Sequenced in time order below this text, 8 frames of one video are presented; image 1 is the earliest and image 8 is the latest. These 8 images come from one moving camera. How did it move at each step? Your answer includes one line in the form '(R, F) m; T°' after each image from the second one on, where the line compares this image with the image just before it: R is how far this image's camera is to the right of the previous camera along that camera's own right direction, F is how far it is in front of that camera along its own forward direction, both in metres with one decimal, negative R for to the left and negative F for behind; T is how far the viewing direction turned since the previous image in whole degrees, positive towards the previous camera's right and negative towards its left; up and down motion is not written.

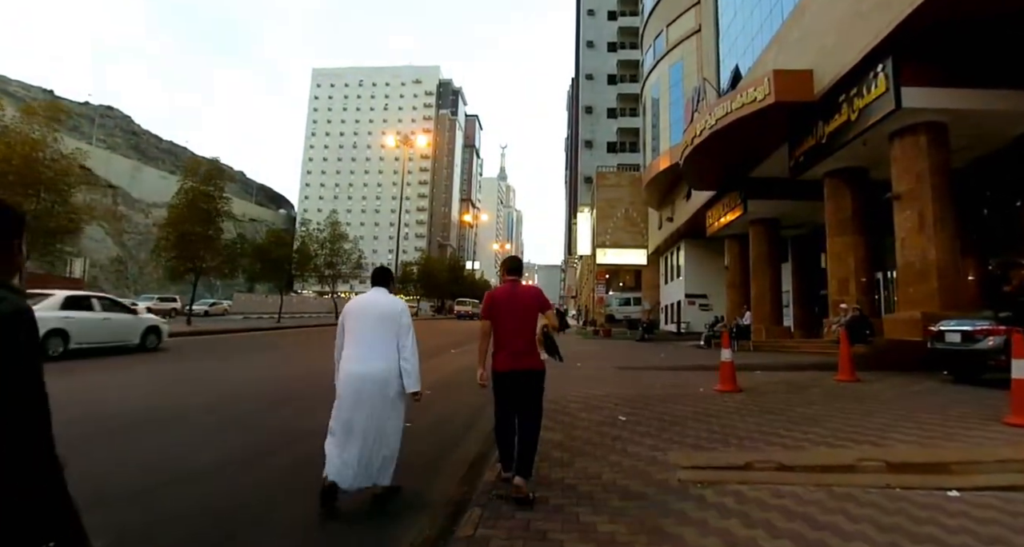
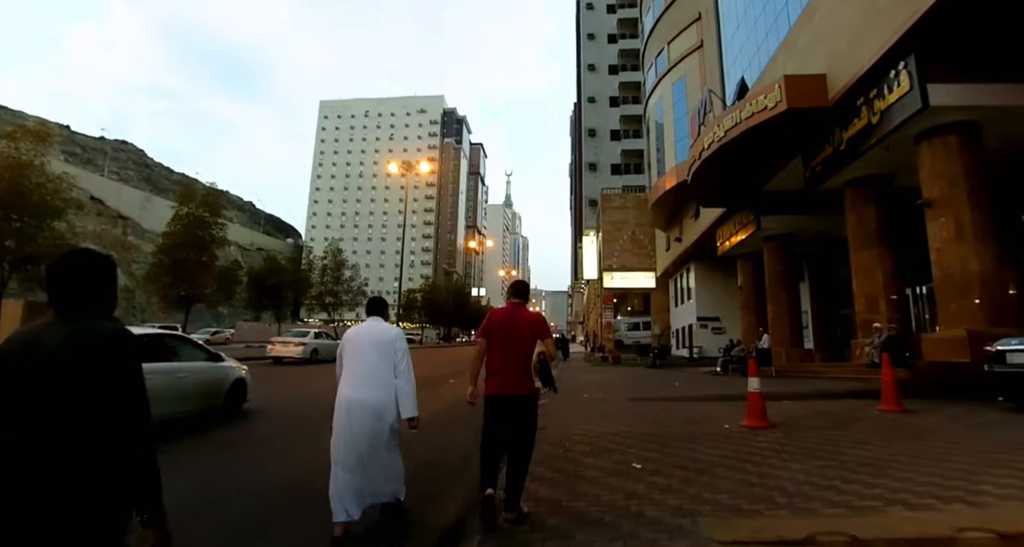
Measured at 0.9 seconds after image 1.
(+0.2, +1.2) m; -1°
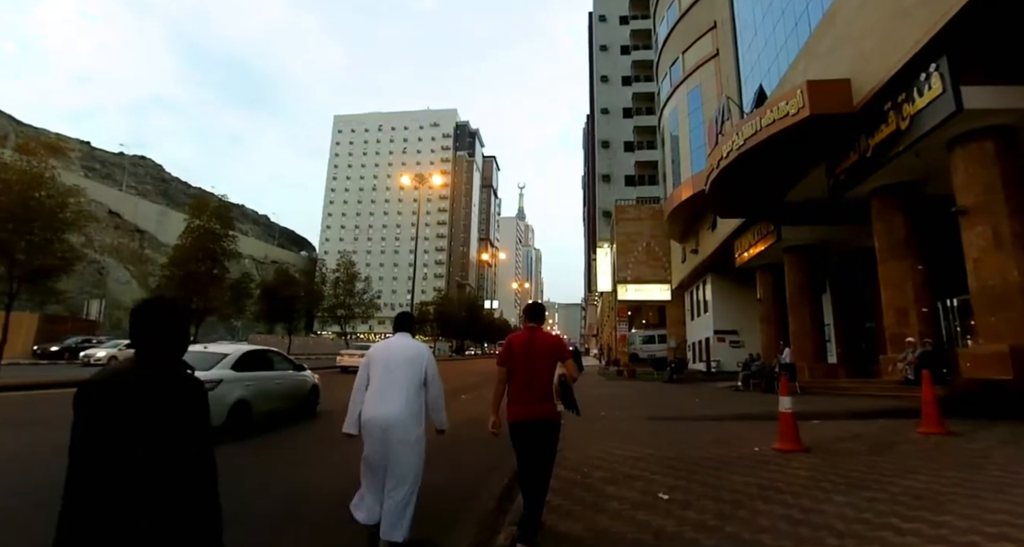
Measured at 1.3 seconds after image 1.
(0.0, +0.4) m; -1°
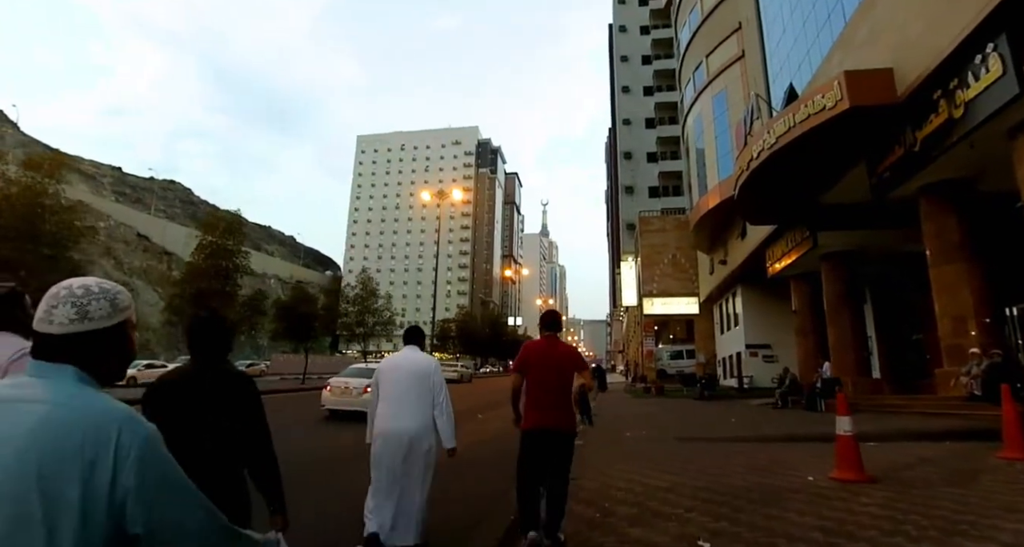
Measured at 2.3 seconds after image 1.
(+0.2, +0.9) m; -3°
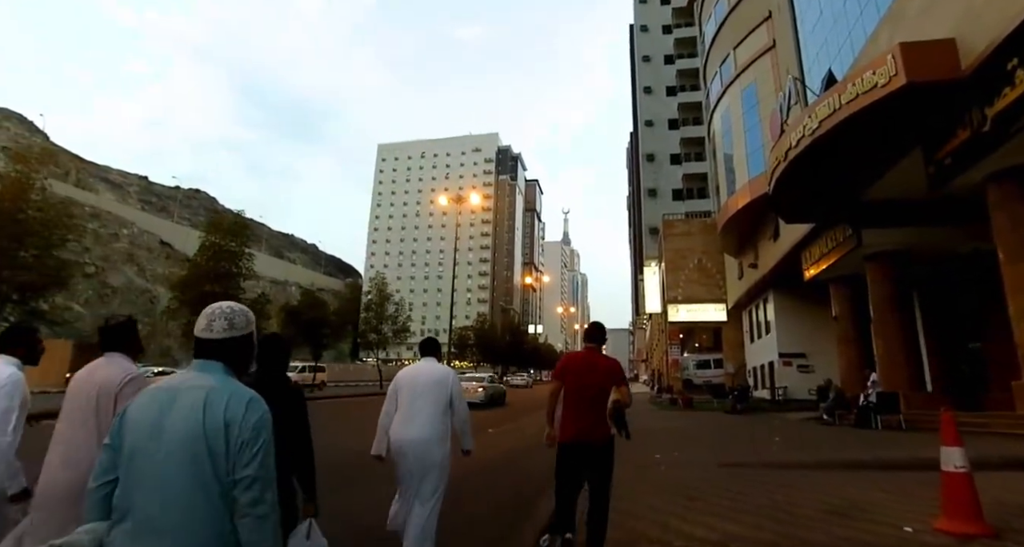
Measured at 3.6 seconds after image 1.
(+0.2, +1.4) m; -2°
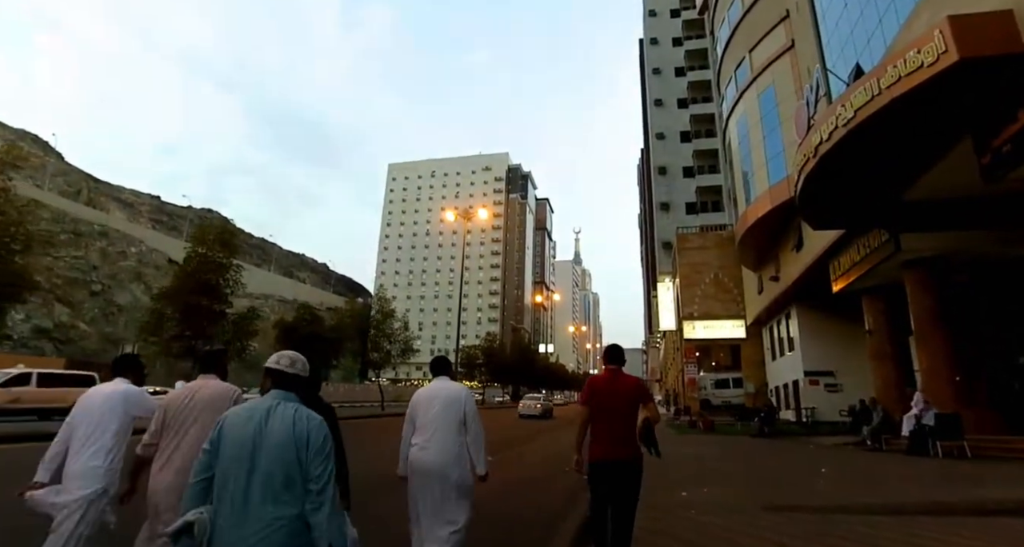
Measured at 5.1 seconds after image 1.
(+0.2, +1.5) m; -1°
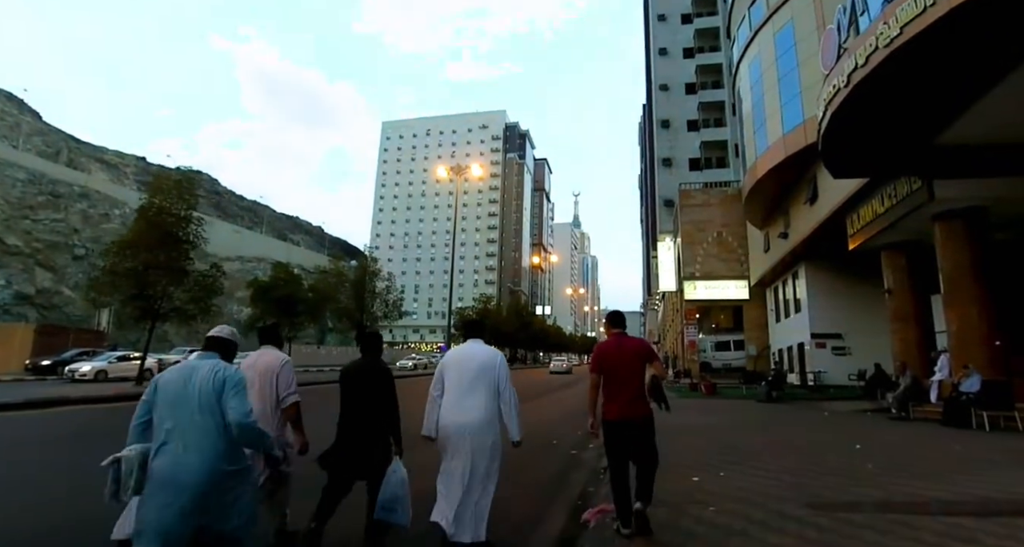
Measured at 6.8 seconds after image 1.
(+0.3, +1.8) m; 0°
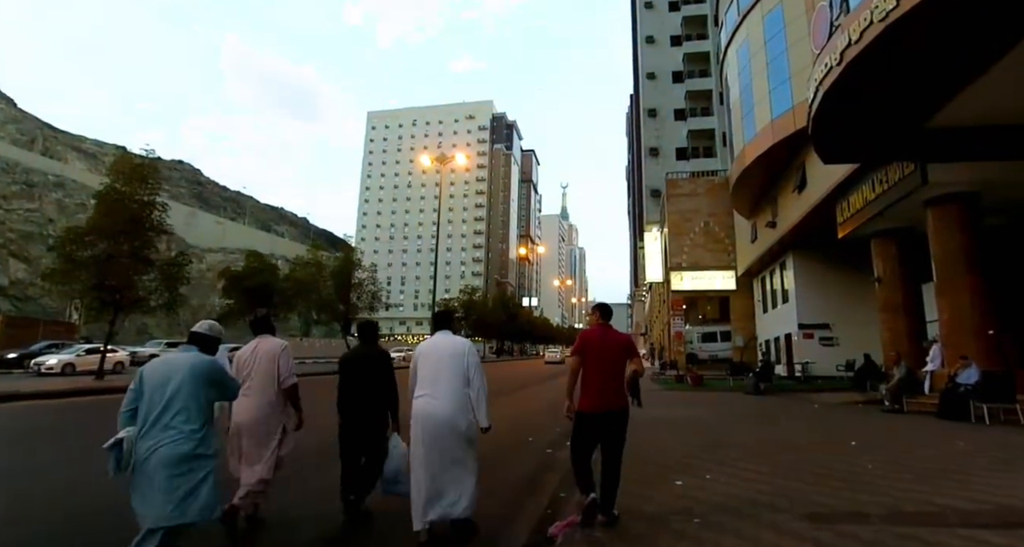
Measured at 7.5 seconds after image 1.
(+0.3, +0.7) m; +1°
